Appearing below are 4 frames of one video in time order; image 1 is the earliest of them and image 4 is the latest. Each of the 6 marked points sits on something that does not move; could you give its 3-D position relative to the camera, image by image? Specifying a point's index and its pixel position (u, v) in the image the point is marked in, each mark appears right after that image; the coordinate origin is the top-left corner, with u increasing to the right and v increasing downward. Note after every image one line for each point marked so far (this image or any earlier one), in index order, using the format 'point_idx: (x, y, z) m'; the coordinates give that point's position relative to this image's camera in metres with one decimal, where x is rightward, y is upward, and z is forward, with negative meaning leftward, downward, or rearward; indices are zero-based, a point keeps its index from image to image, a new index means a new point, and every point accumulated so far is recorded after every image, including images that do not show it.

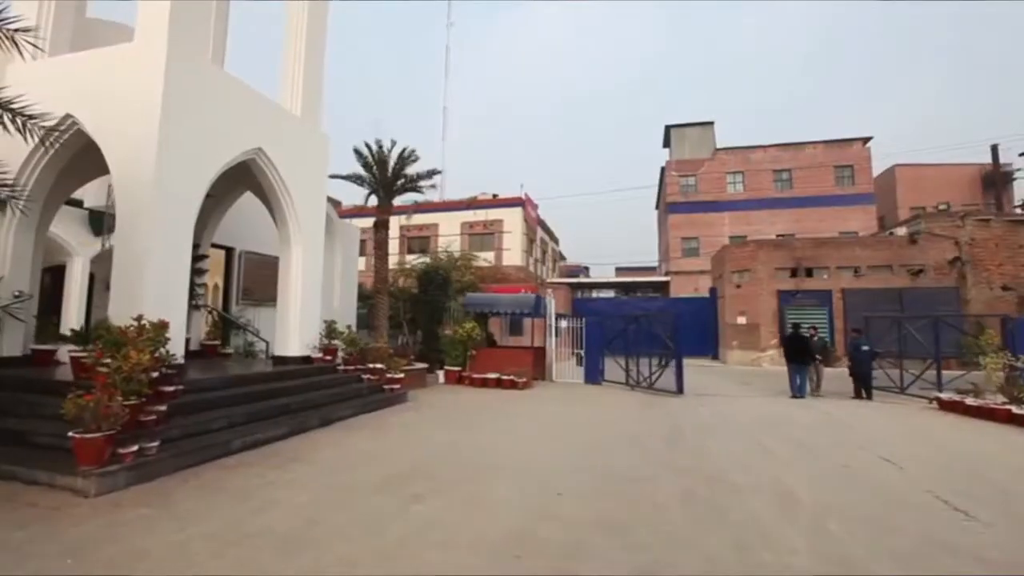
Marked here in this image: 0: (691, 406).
0: (+4.3, -2.8, +11.1) m
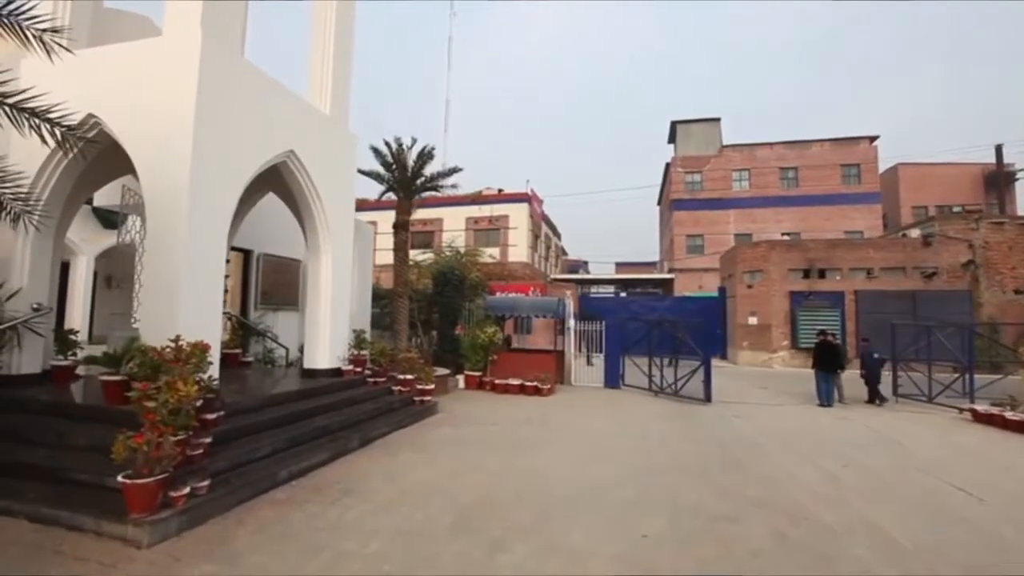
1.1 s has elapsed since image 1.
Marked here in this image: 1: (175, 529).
0: (+4.9, -3.0, +10.9) m
1: (-2.8, -2.0, +3.9) m
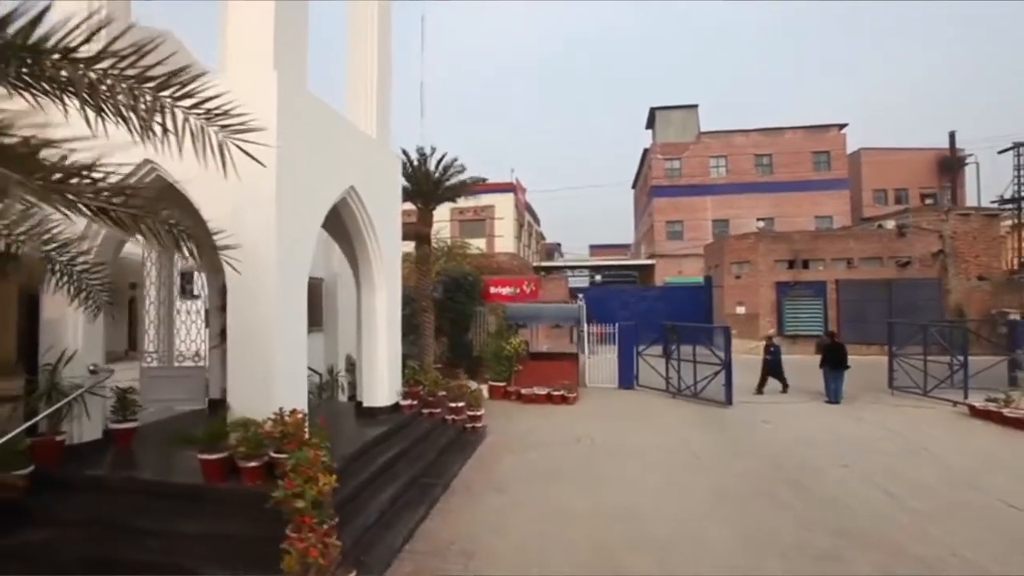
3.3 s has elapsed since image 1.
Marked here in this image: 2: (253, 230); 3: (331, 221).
0: (+5.7, -3.2, +11.4) m
1: (-1.4, -2.8, +3.8) m
2: (-2.9, +0.7, +5.3) m
3: (-3.0, +1.1, +7.7) m
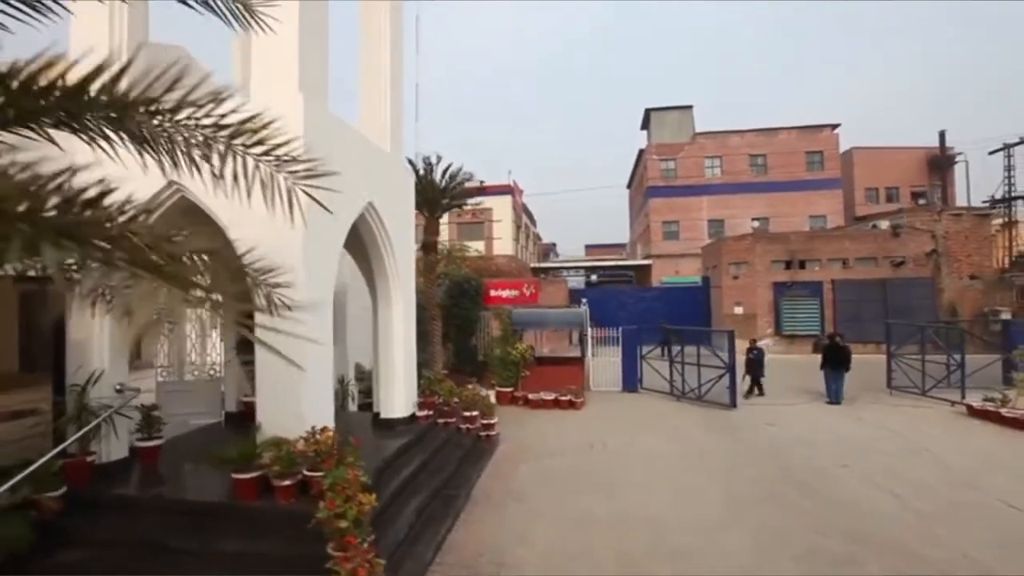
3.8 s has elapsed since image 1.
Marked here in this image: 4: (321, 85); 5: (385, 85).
0: (+6.0, -3.4, +11.6) m
1: (-1.1, -3.0, +3.9) m
2: (-2.7, +0.4, +5.4) m
3: (-2.7, +0.9, +7.7) m
4: (-2.4, +2.4, +5.8) m
5: (-2.2, +3.4, +8.1) m
